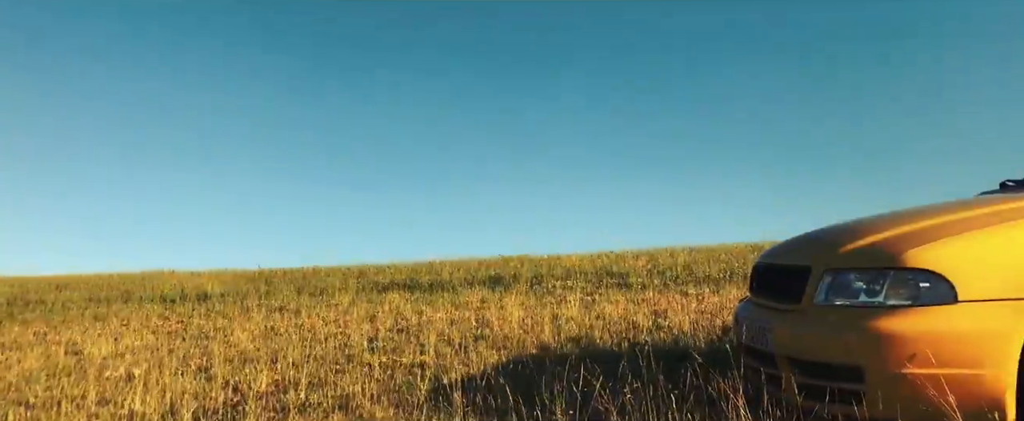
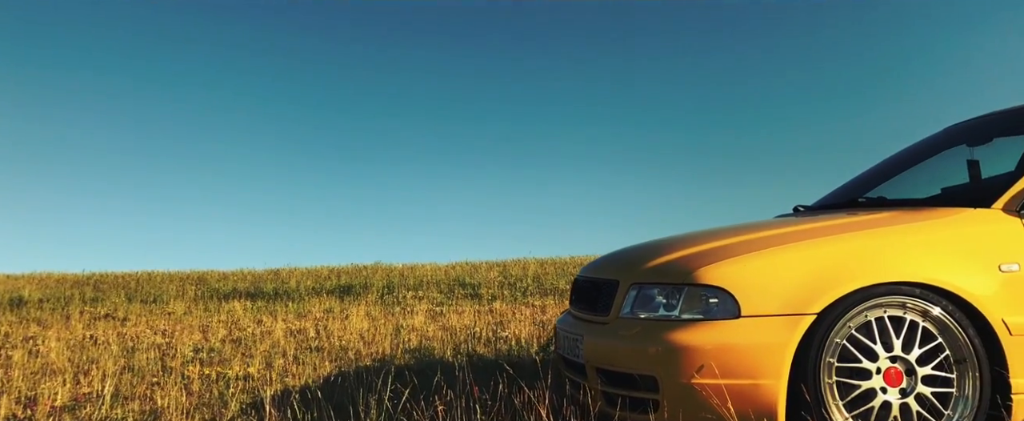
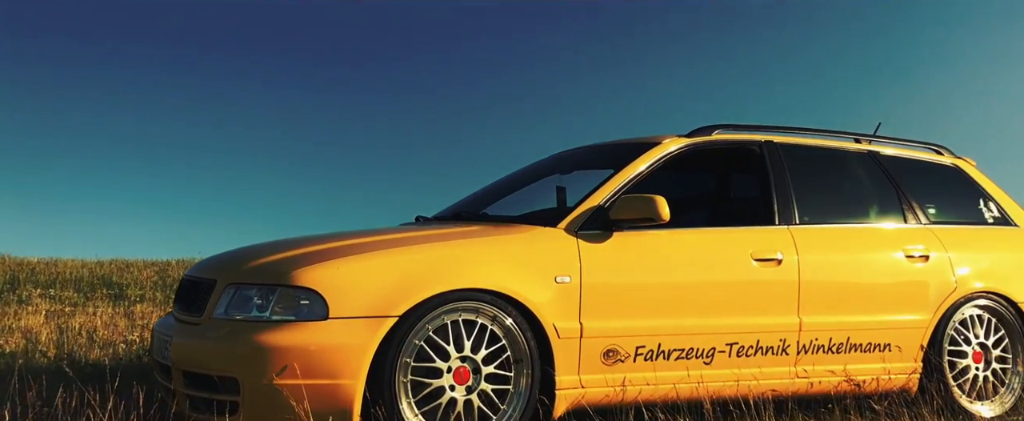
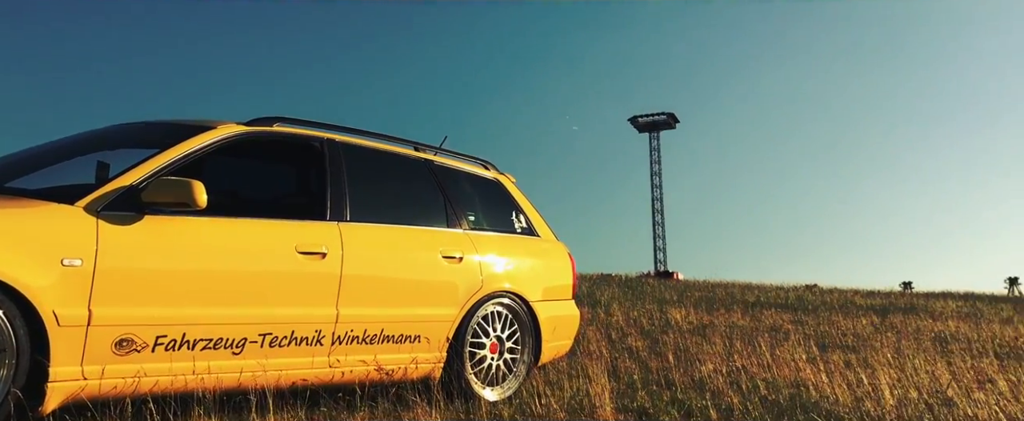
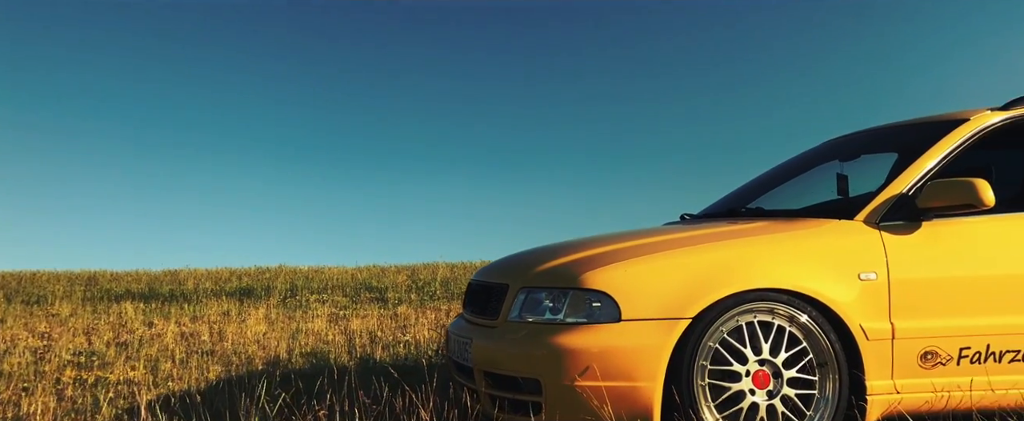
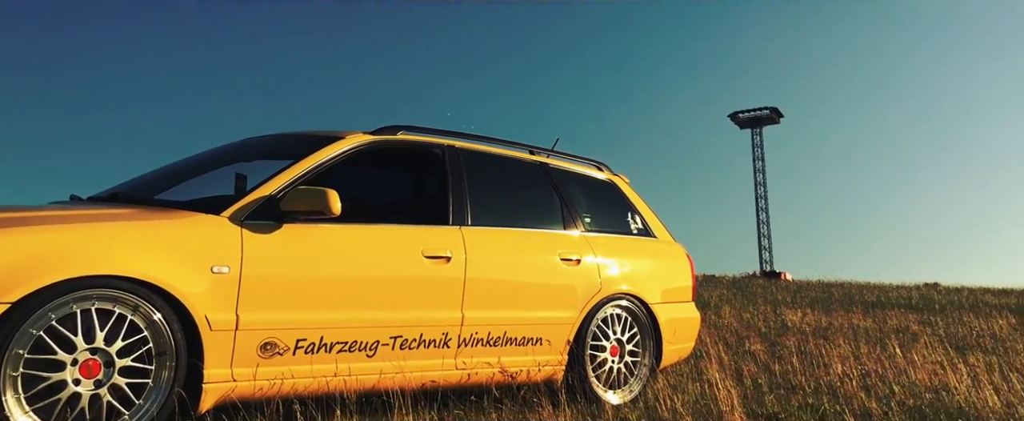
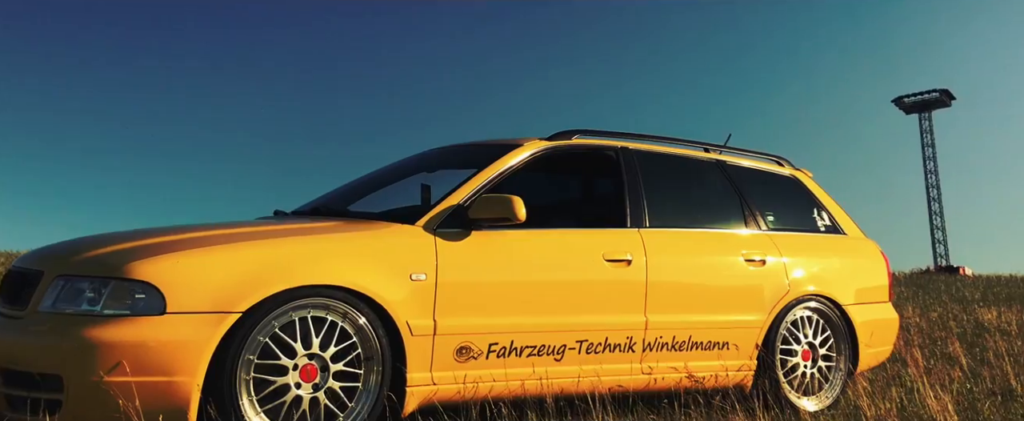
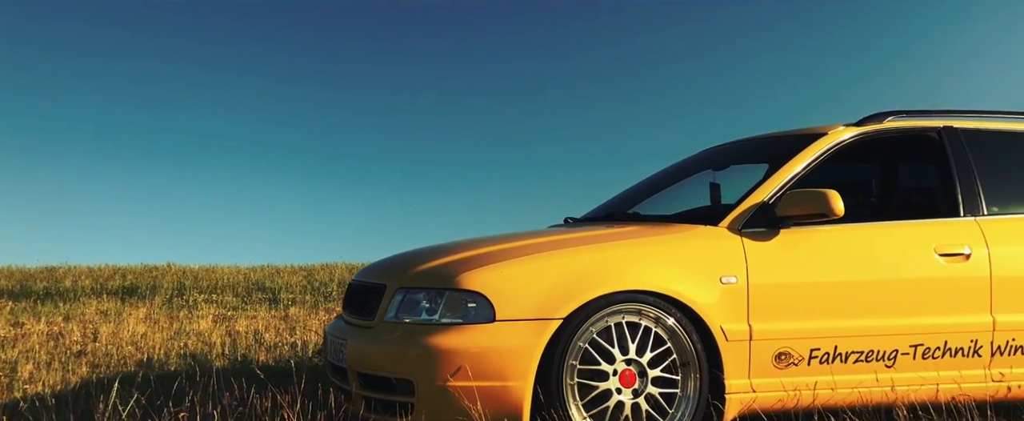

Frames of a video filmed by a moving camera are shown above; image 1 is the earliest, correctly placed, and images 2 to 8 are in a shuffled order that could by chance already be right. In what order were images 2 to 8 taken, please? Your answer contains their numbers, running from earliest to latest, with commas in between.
2, 5, 8, 3, 7, 6, 4
